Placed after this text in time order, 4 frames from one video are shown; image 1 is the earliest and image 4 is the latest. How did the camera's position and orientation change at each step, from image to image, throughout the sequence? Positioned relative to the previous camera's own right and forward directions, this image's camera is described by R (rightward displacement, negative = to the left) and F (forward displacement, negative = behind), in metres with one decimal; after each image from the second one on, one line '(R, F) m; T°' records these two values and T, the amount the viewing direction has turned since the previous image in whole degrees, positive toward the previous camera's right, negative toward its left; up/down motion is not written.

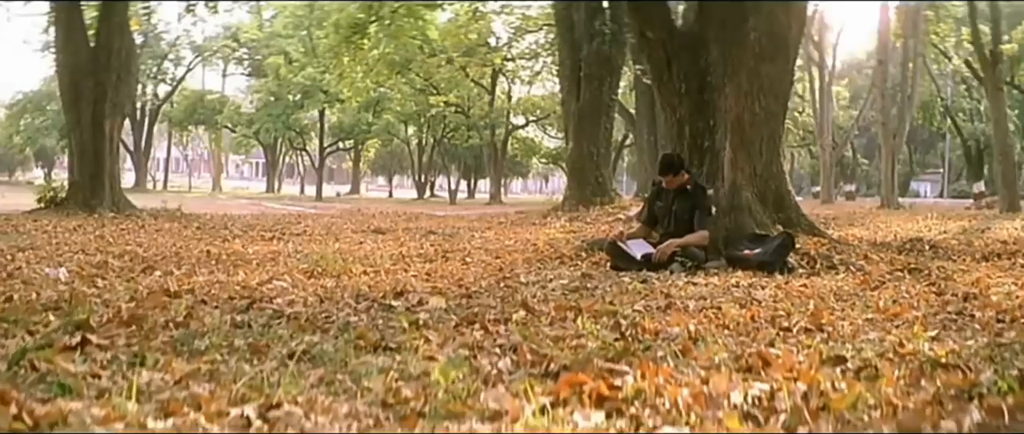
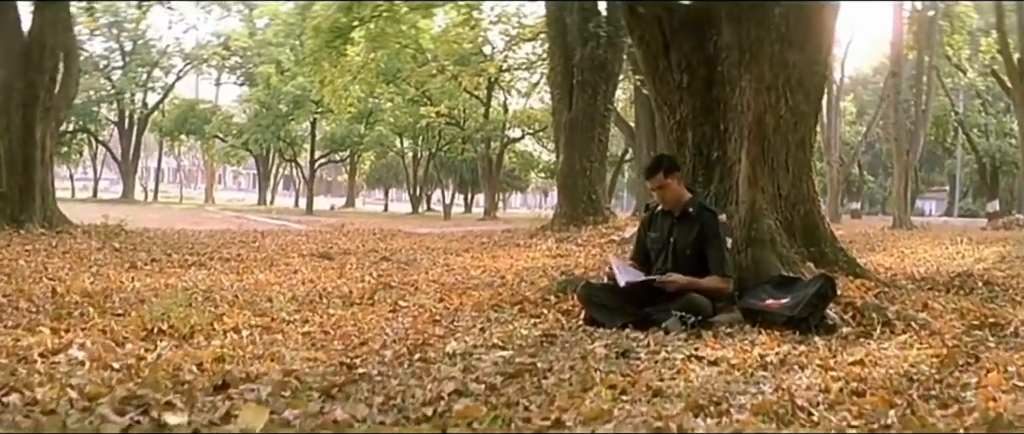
(+0.4, +2.2) m; 0°
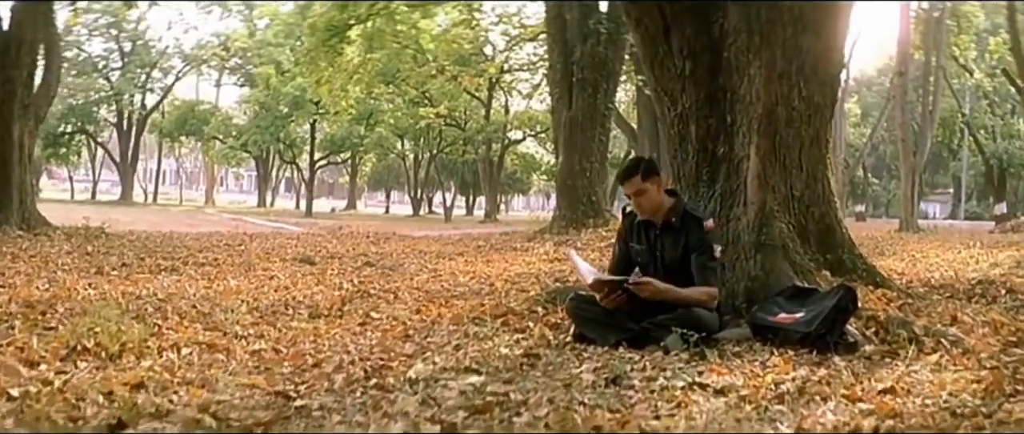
(+0.1, +0.7) m; 0°
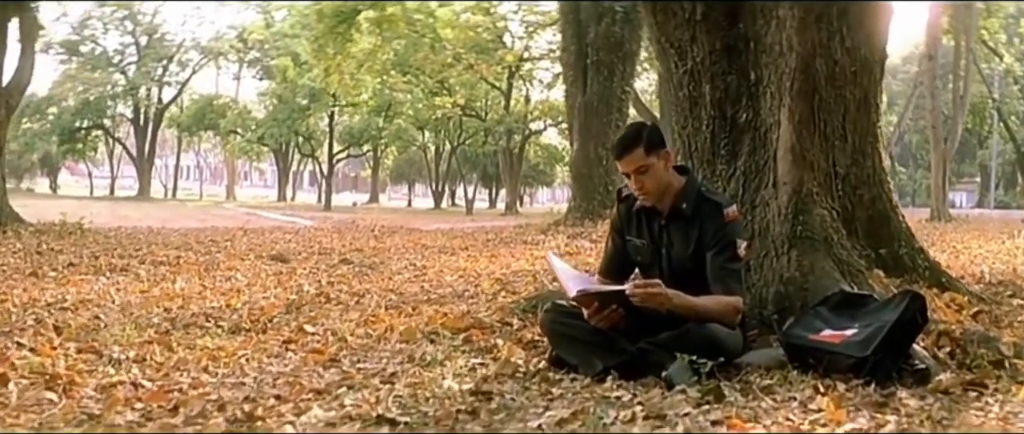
(+0.3, +1.3) m; -1°
